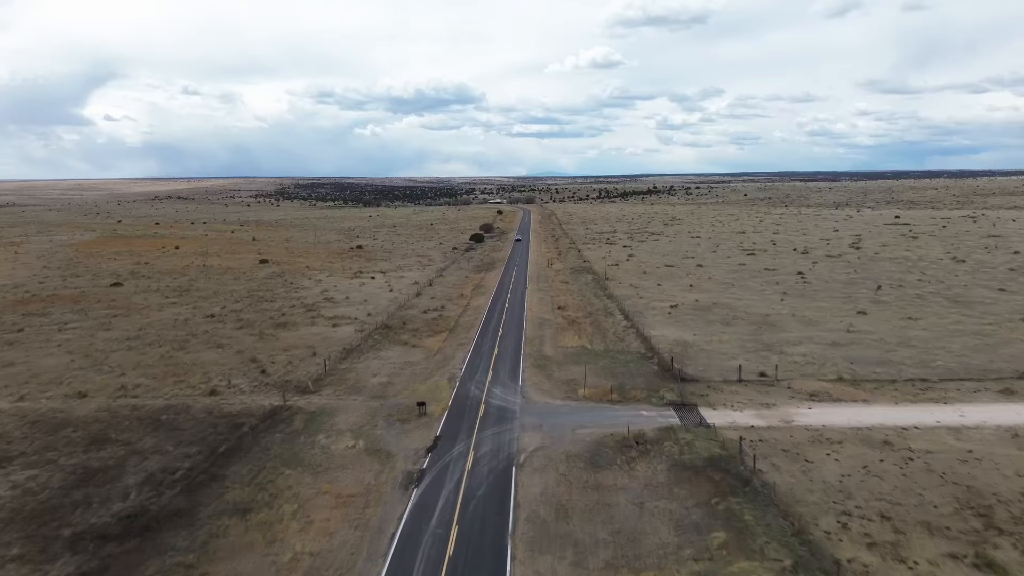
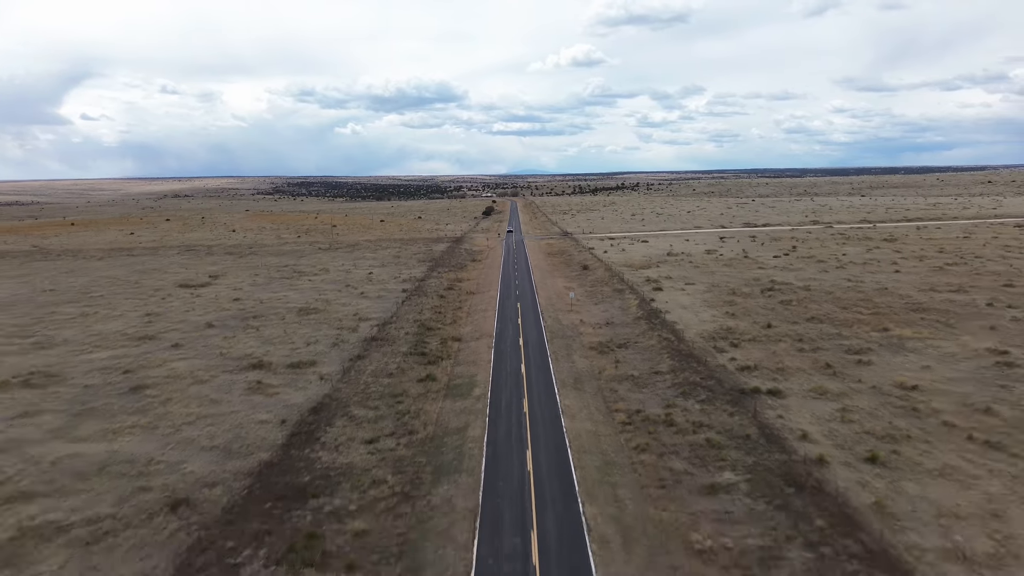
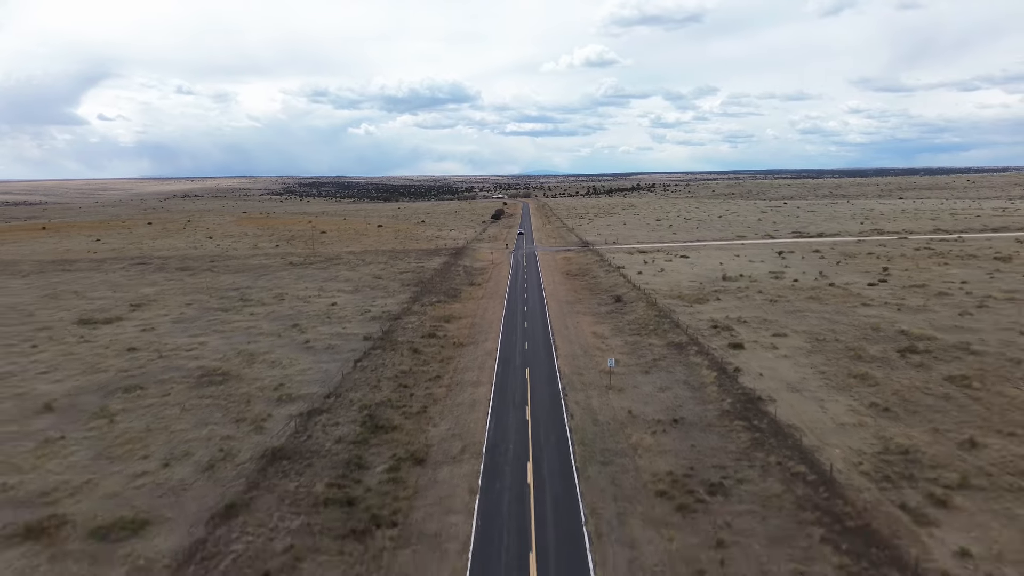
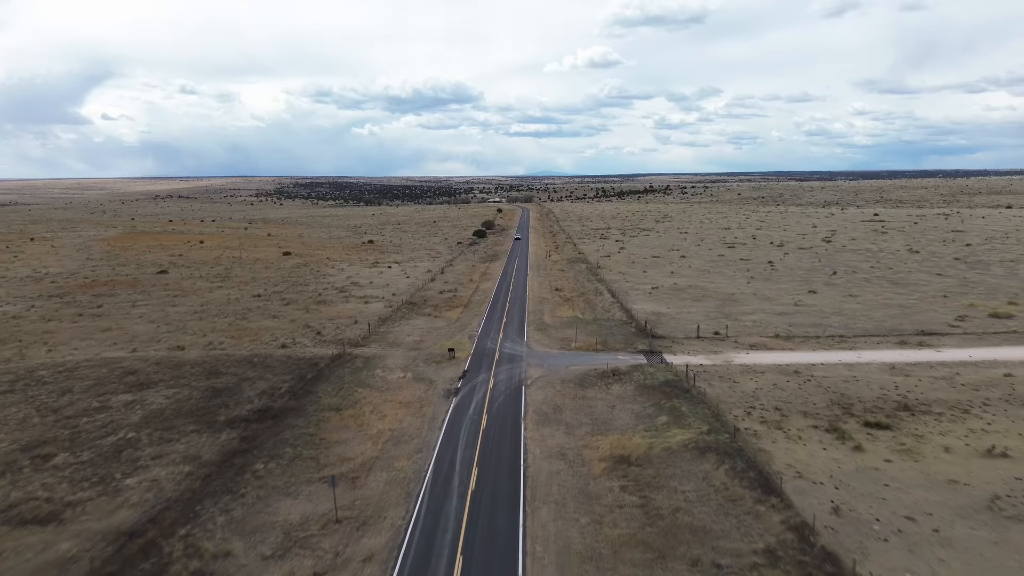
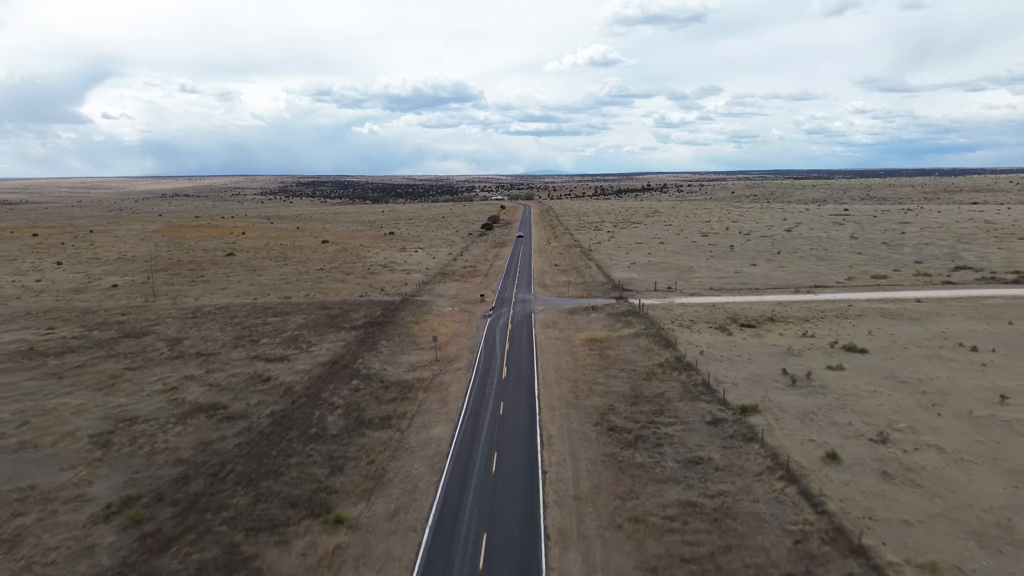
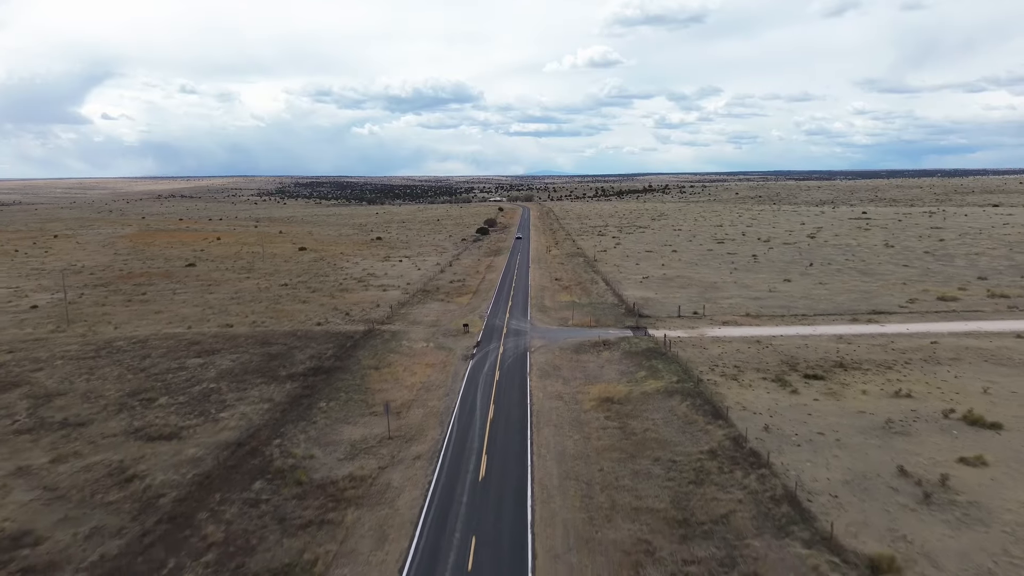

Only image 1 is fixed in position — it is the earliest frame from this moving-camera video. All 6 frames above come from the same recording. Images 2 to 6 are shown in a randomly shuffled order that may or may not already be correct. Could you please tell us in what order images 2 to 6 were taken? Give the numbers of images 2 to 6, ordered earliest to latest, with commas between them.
4, 6, 5, 3, 2
